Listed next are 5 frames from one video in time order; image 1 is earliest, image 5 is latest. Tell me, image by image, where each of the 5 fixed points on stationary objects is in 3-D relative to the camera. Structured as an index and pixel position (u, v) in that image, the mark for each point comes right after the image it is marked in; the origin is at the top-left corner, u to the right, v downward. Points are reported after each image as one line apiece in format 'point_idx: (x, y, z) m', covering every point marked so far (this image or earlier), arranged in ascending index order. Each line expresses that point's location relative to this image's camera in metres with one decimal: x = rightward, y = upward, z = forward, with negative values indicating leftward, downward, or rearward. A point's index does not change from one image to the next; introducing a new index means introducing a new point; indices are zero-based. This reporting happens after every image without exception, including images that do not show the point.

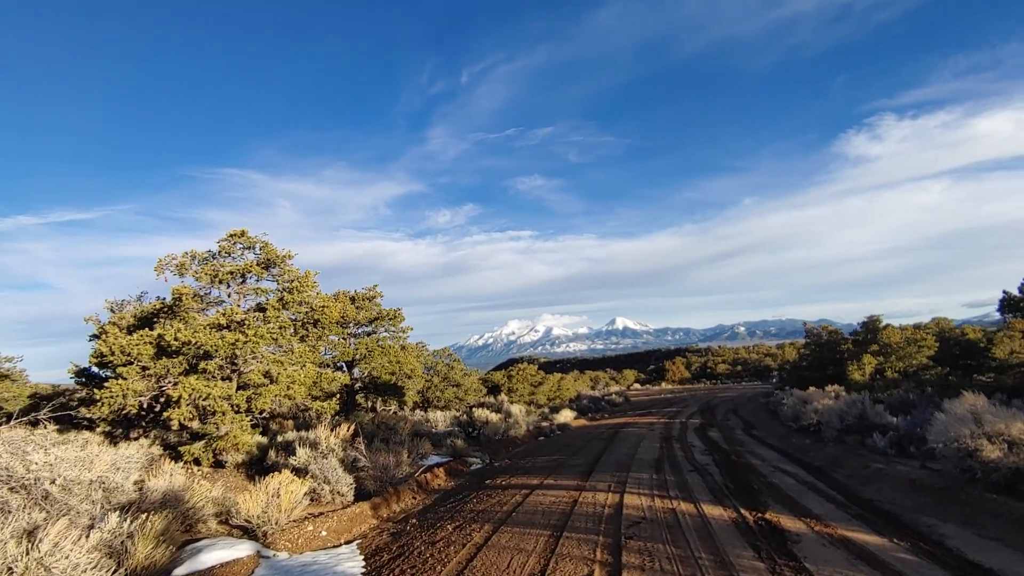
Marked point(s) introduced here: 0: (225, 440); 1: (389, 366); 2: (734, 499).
0: (-6.7, -3.5, +11.5) m
1: (-4.8, -3.1, +19.4) m
2: (+3.5, -3.3, +7.8) m
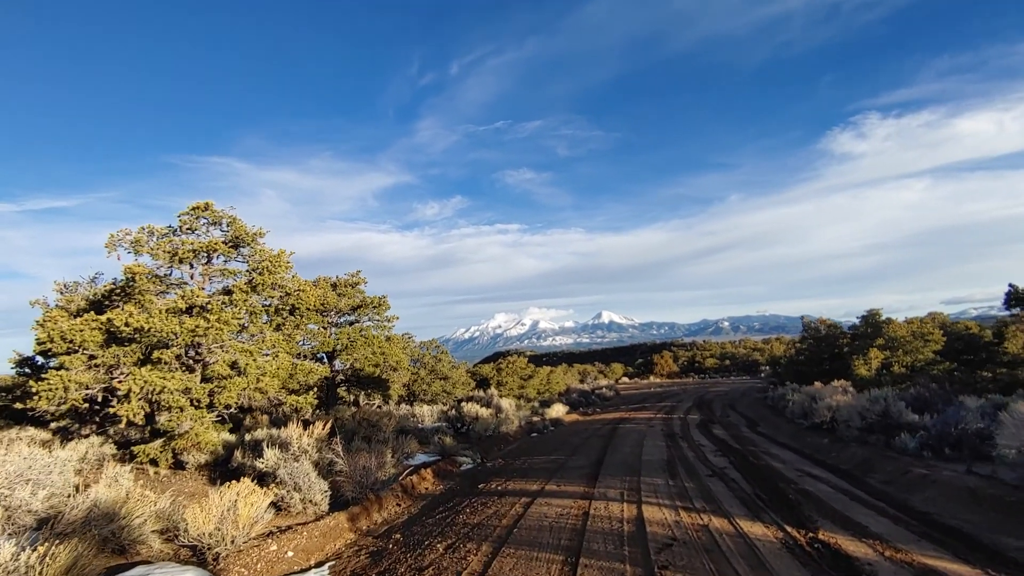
0: (-6.7, -3.1, +10.2) m
1: (-5.1, -2.6, +18.1) m
2: (+3.5, -3.1, +6.7) m
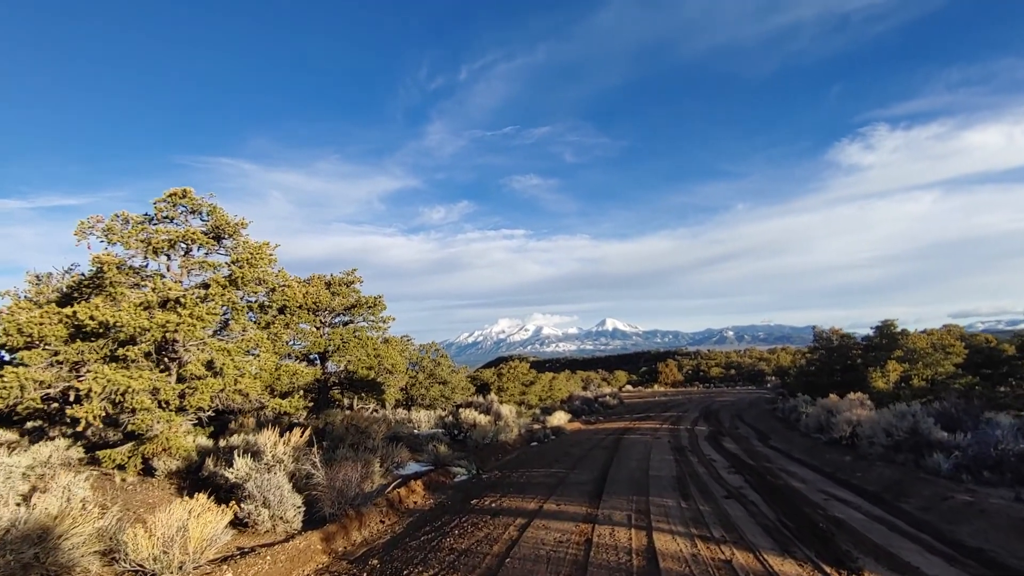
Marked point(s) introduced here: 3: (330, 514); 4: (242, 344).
0: (-6.8, -2.9, +9.4) m
1: (-5.1, -2.5, +17.3) m
2: (+3.4, -3.1, +5.8) m
3: (-2.9, -3.6, +7.8) m
4: (-6.0, -1.2, +10.9) m
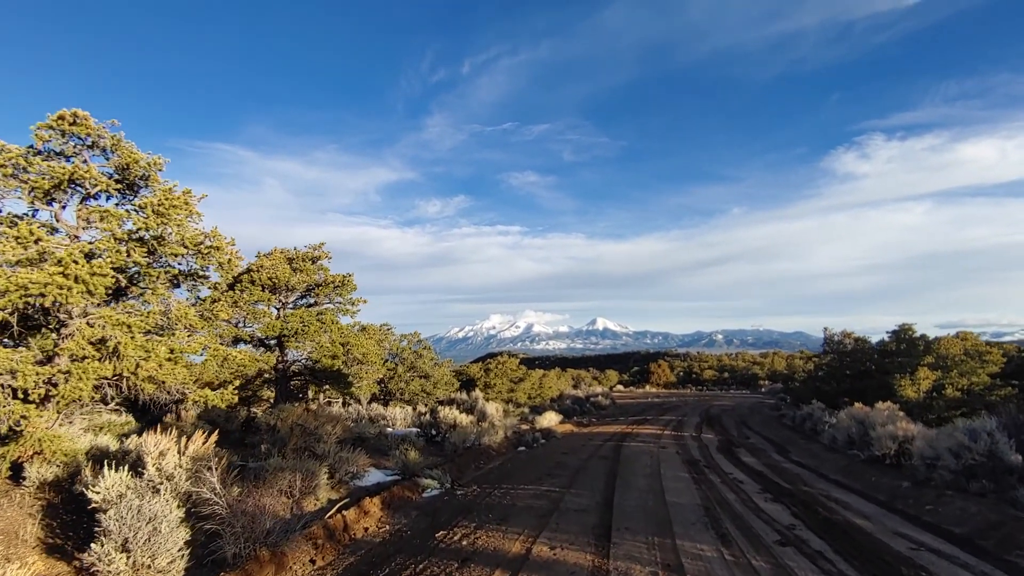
0: (-7.1, -2.2, +7.1) m
1: (-5.4, -1.8, +15.0) m
2: (+3.2, -2.7, +3.7) m
3: (-3.1, -3.0, +5.6) m
4: (-6.2, -0.5, +8.6) m
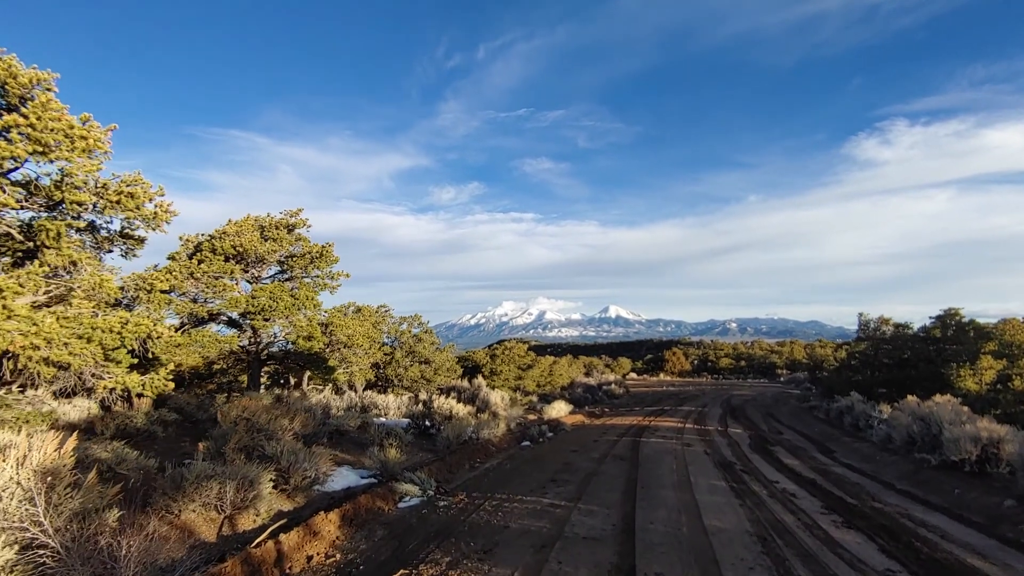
0: (-7.2, -1.7, +5.3) m
1: (-5.4, -1.1, +13.2) m
2: (+3.0, -2.3, +1.7) m
3: (-3.3, -2.5, +3.7) m
4: (-6.3, 0.0, +6.8) m
